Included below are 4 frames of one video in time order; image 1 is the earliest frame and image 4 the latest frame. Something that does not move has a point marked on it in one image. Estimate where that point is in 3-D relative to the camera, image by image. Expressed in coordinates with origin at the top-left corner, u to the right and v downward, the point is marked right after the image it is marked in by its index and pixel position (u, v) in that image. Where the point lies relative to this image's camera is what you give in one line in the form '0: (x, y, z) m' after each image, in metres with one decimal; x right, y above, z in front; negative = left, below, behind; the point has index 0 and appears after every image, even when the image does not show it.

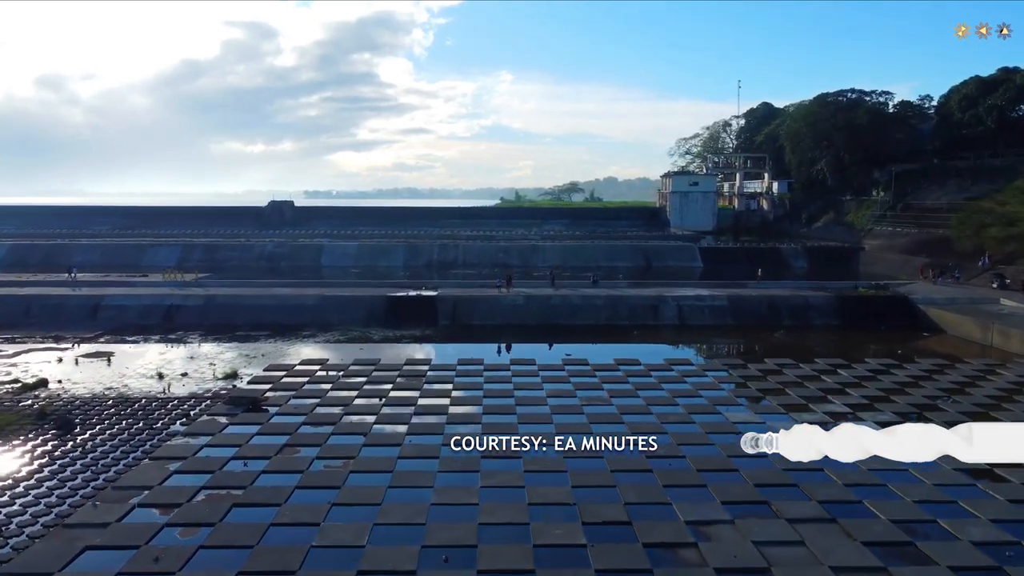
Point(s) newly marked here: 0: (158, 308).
0: (-11.8, -0.6, +18.7) m
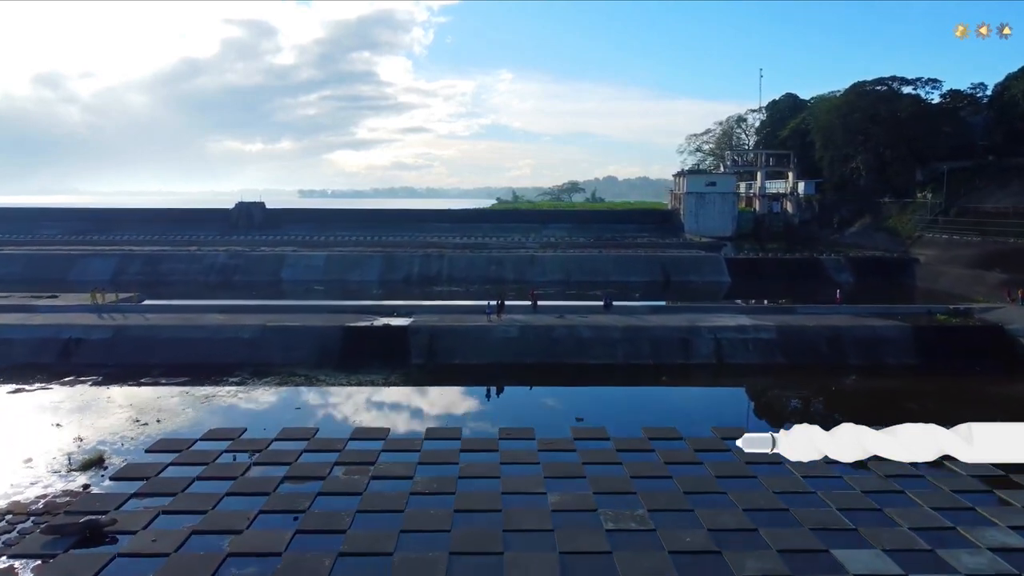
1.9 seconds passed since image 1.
0: (-12.0, -1.4, +14.7) m
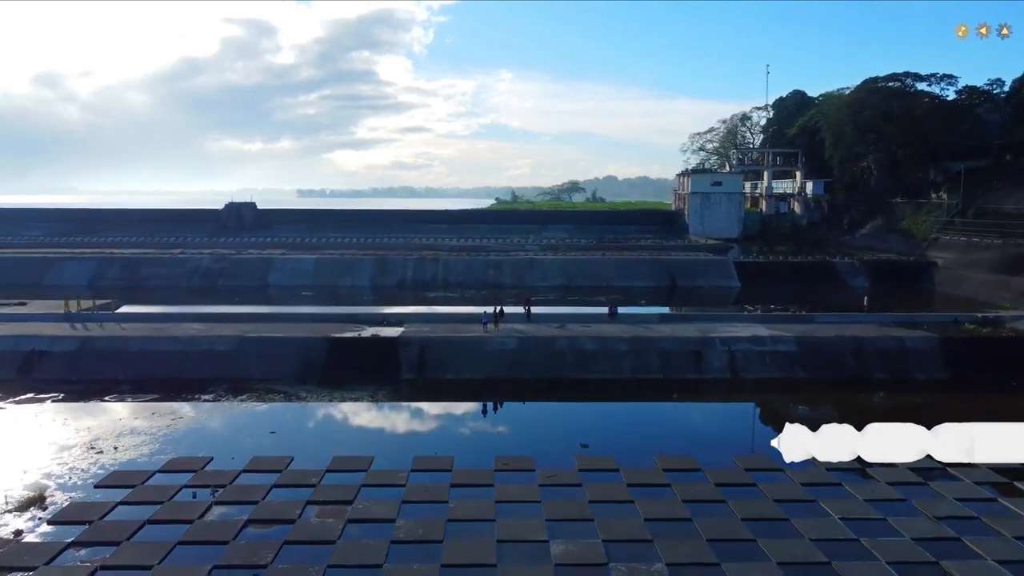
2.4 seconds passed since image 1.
0: (-12.0, -1.6, +13.6) m
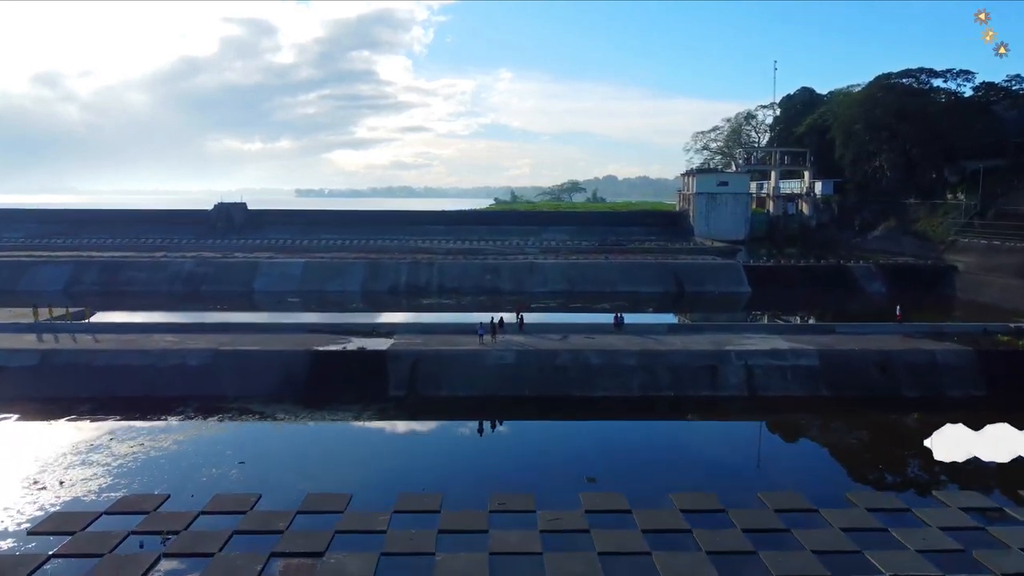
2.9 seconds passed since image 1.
0: (-12.1, -1.8, +12.5) m
